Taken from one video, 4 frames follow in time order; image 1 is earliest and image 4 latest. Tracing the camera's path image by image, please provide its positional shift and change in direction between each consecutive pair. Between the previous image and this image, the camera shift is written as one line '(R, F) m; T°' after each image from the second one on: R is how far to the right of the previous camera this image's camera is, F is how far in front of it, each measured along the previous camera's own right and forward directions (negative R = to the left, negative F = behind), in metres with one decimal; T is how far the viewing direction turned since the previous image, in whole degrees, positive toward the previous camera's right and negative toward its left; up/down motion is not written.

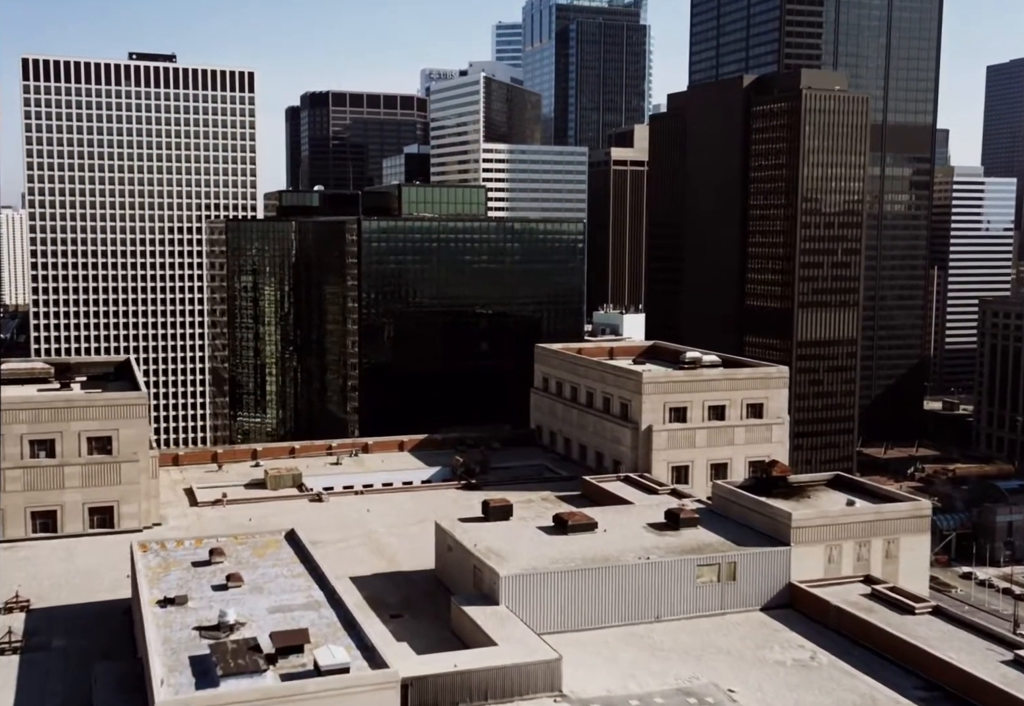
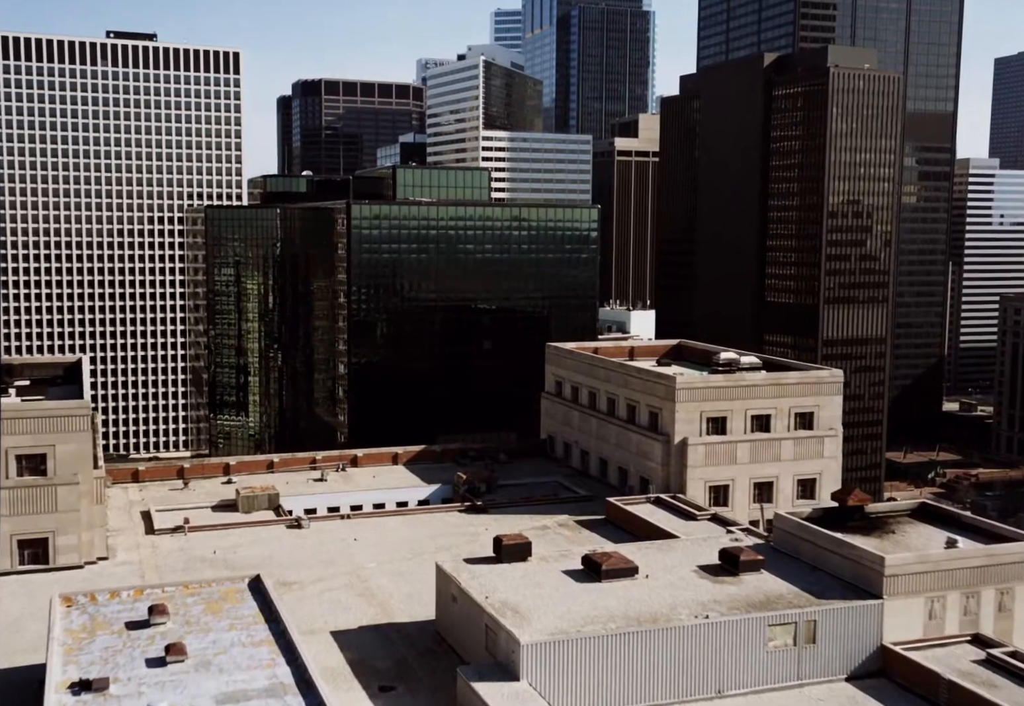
(-1.3, +14.2) m; 0°
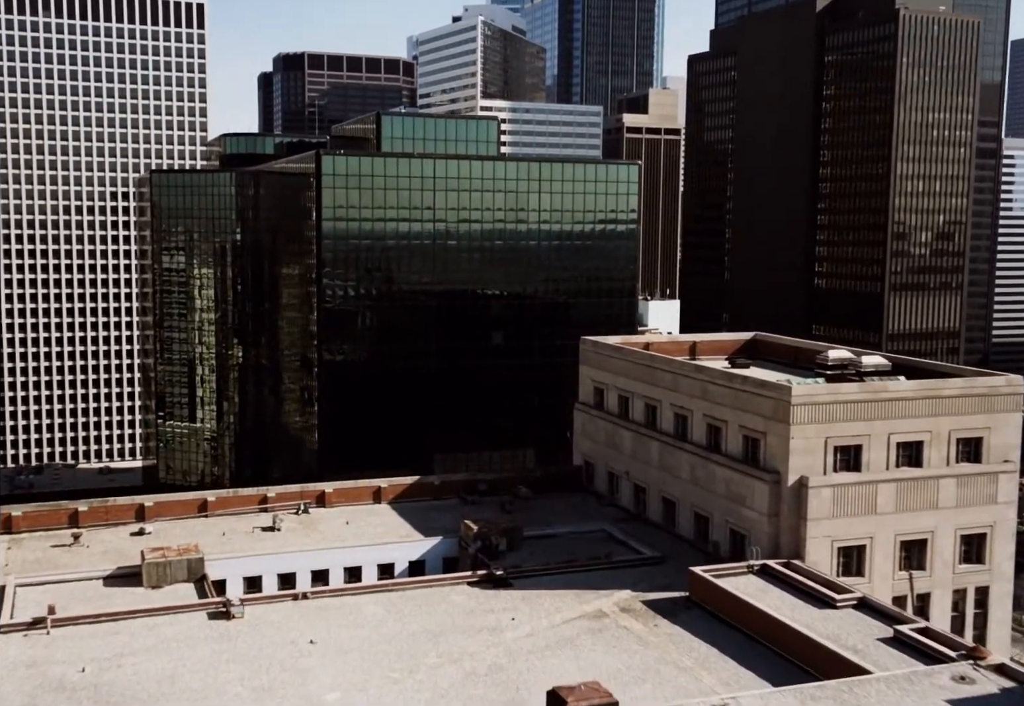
(-2.3, +28.1) m; 0°
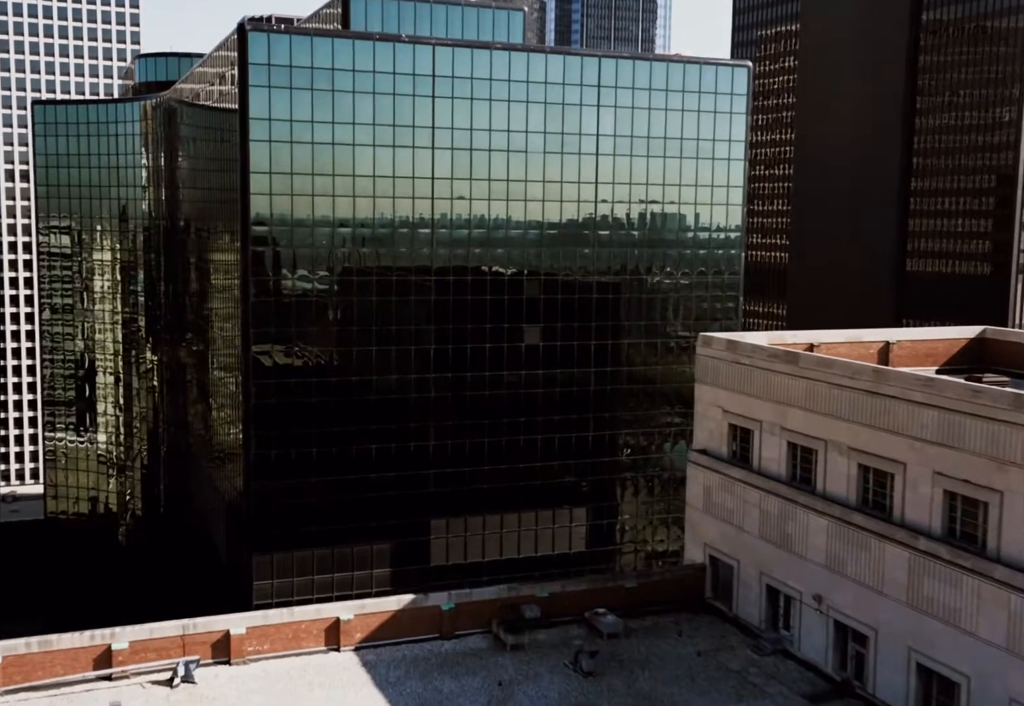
(-3.5, +36.4) m; +1°
